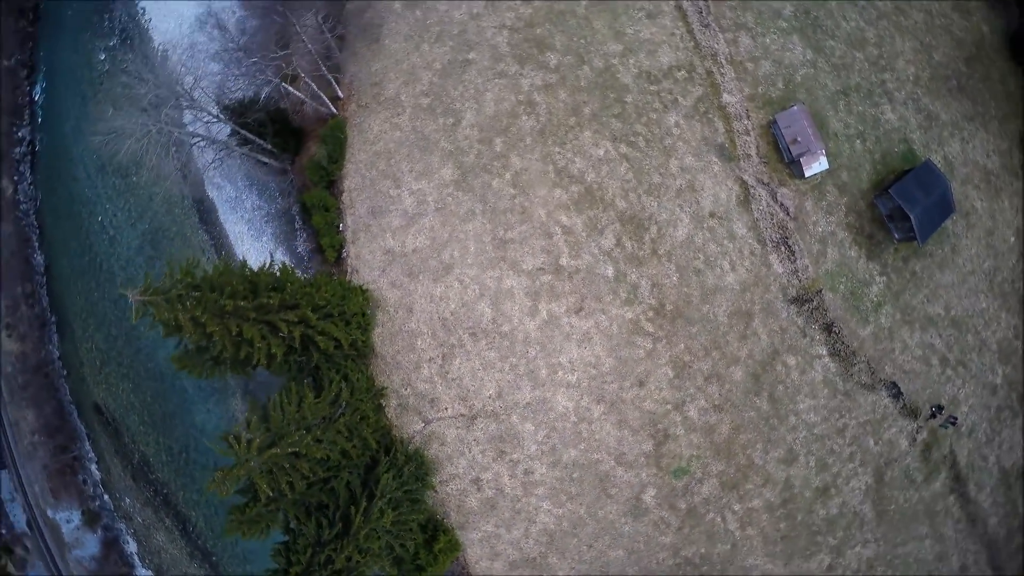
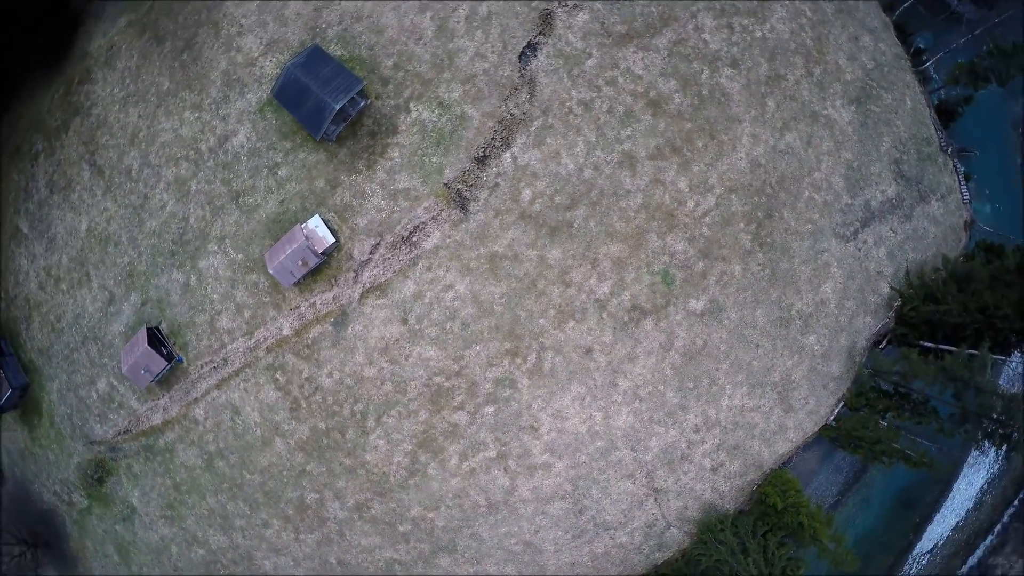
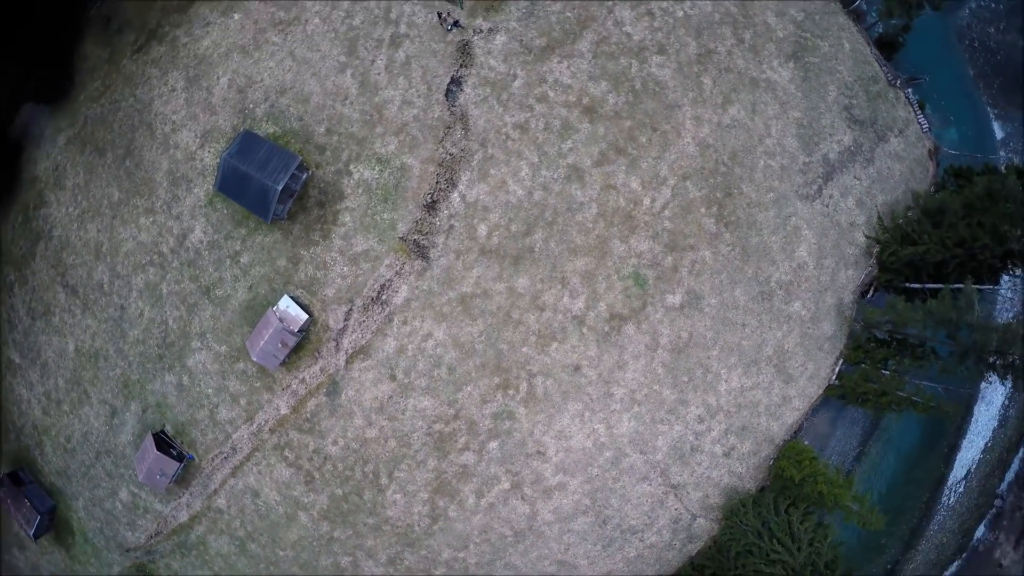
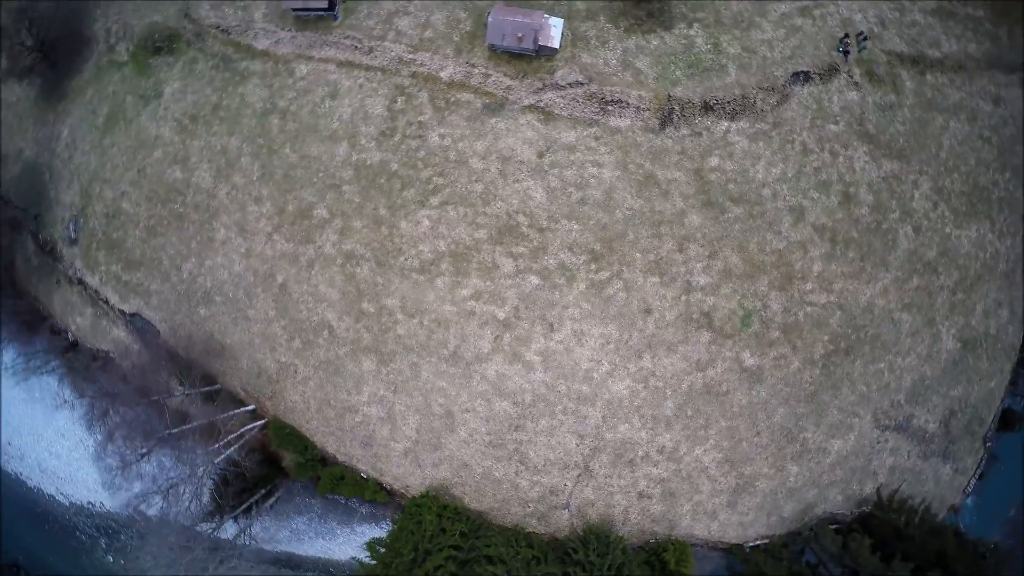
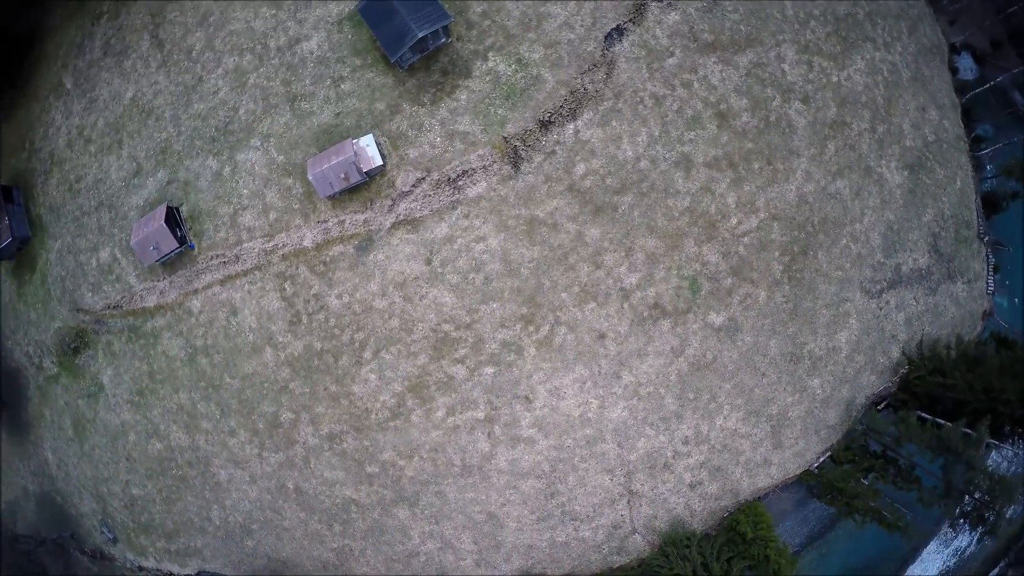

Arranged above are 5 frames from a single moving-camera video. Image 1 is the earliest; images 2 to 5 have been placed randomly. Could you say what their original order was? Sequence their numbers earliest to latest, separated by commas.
4, 5, 2, 3
